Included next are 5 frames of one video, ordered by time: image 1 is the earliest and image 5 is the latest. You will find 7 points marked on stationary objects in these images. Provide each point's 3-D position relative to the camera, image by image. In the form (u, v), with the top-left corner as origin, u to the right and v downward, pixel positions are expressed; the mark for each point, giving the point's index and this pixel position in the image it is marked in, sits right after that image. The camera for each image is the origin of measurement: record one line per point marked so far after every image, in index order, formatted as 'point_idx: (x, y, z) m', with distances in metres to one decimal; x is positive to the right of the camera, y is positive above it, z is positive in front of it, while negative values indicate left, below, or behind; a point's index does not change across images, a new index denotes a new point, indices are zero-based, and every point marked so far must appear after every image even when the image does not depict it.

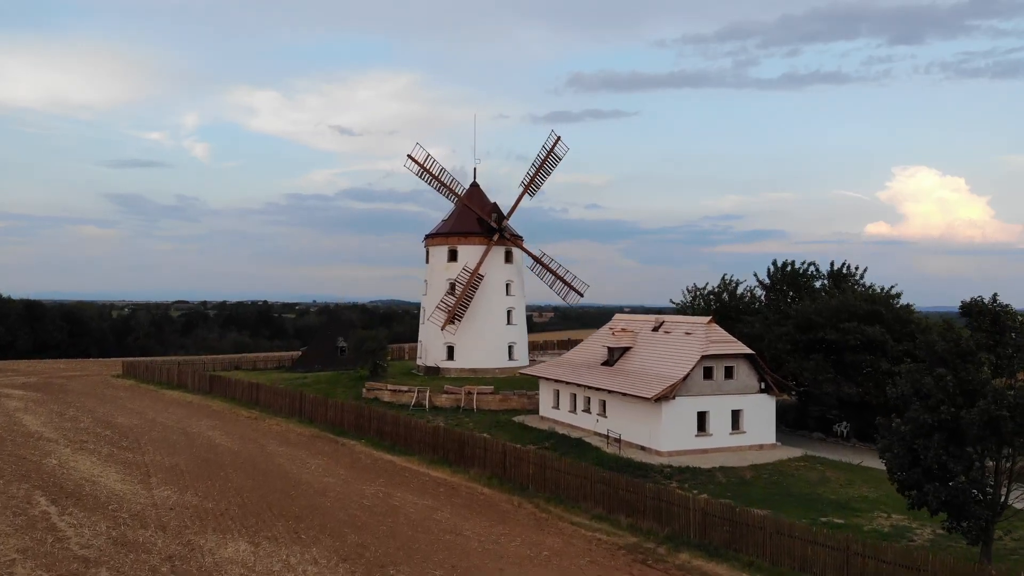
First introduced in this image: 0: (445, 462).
0: (-1.9, -5.0, +19.9) m
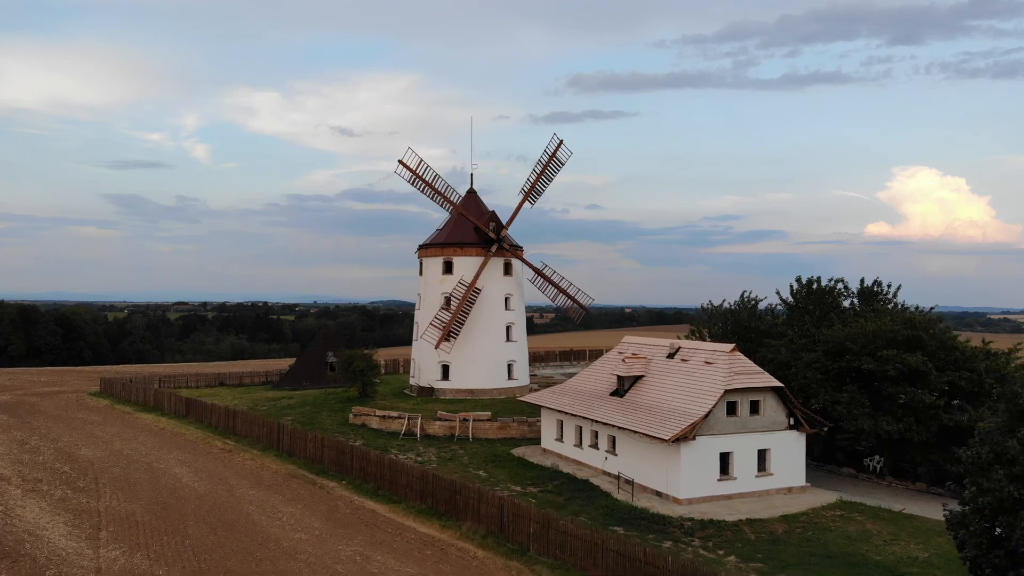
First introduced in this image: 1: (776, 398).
0: (-2.0, -5.7, +17.6) m
1: (+7.3, -3.1, +19.3) m
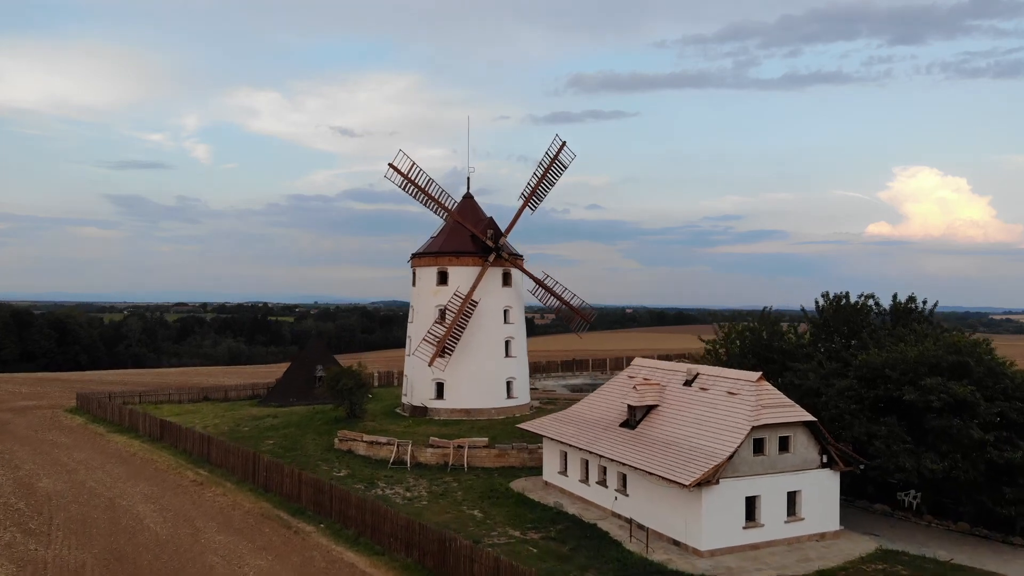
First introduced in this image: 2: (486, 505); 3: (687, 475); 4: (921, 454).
0: (-2.0, -6.2, +15.4) m
1: (+7.3, -3.6, +17.1) m
2: (-0.7, -6.1, +19.7) m
3: (+4.0, -4.2, +15.8) m
4: (+10.4, -4.2, +17.7) m
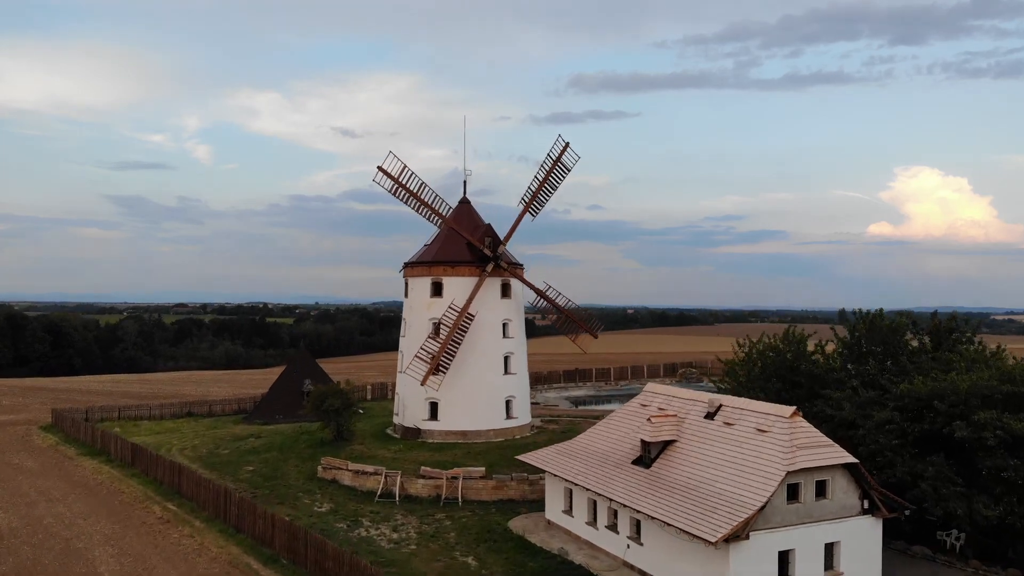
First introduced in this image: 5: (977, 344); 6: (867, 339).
0: (-2.0, -6.7, +13.3) m
1: (+7.2, -4.1, +15.0) m
2: (-0.8, -6.6, +17.6) m
3: (+3.9, -4.7, +13.7) m
4: (+10.3, -4.7, +15.5) m
5: (+13.0, -1.6, +19.5) m
6: (+10.1, -1.4, +19.9) m
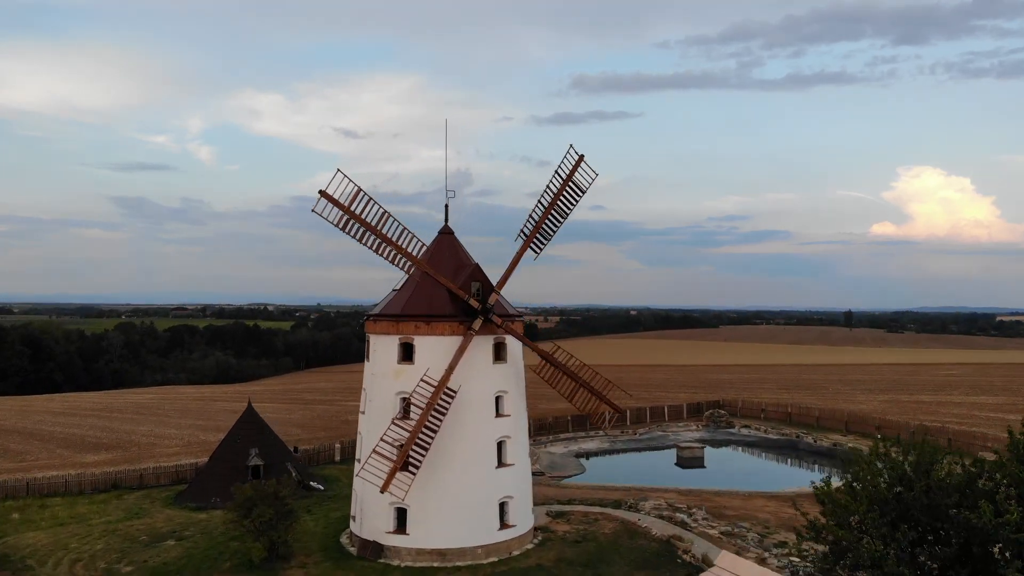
0: (-2.2, -8.6, +6.3) m
1: (+7.0, -6.0, +7.9) m
2: (-0.9, -8.5, +10.5) m
3: (+3.7, -6.6, +6.6) m
4: (+10.2, -6.6, +8.4) m
5: (+12.8, -3.5, +12.3) m
6: (+9.9, -3.4, +12.8) m
